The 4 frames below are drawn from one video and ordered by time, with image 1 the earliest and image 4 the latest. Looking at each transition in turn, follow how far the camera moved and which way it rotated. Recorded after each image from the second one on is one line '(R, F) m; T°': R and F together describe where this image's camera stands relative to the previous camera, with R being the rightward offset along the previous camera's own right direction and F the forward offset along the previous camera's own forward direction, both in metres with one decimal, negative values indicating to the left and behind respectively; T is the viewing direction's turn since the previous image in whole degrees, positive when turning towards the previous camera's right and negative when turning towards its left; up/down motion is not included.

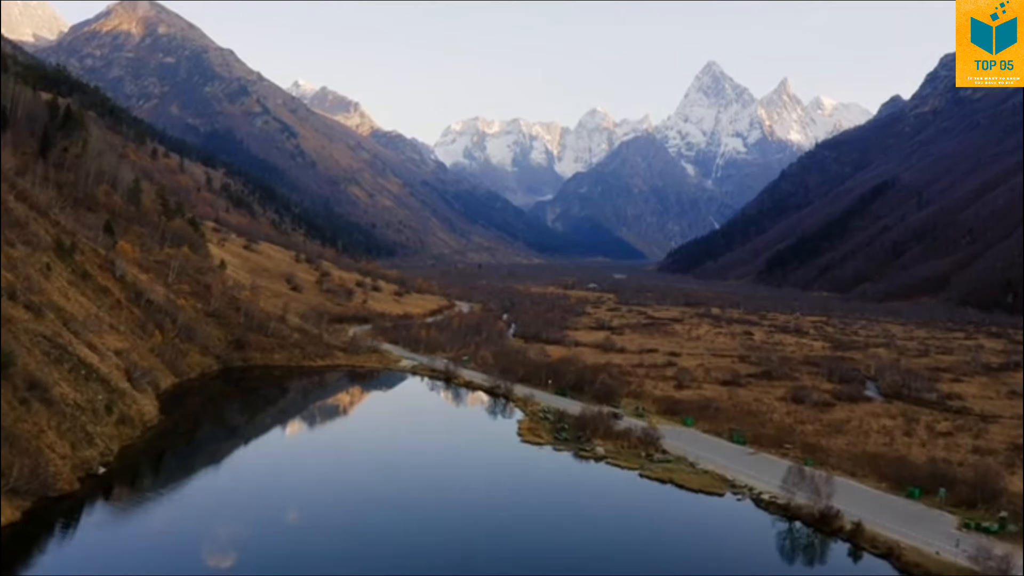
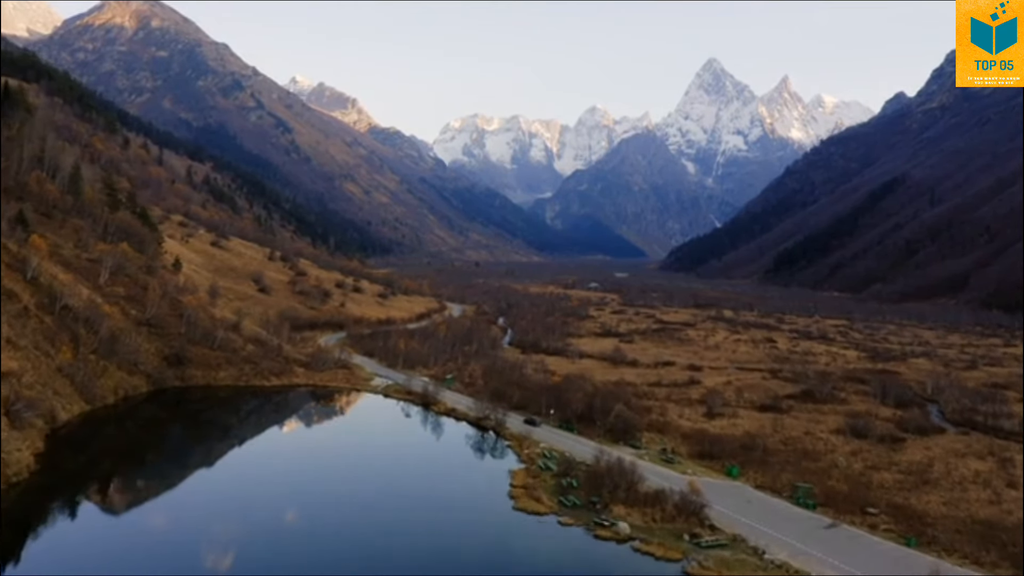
(+0.5, +14.5) m; 0°
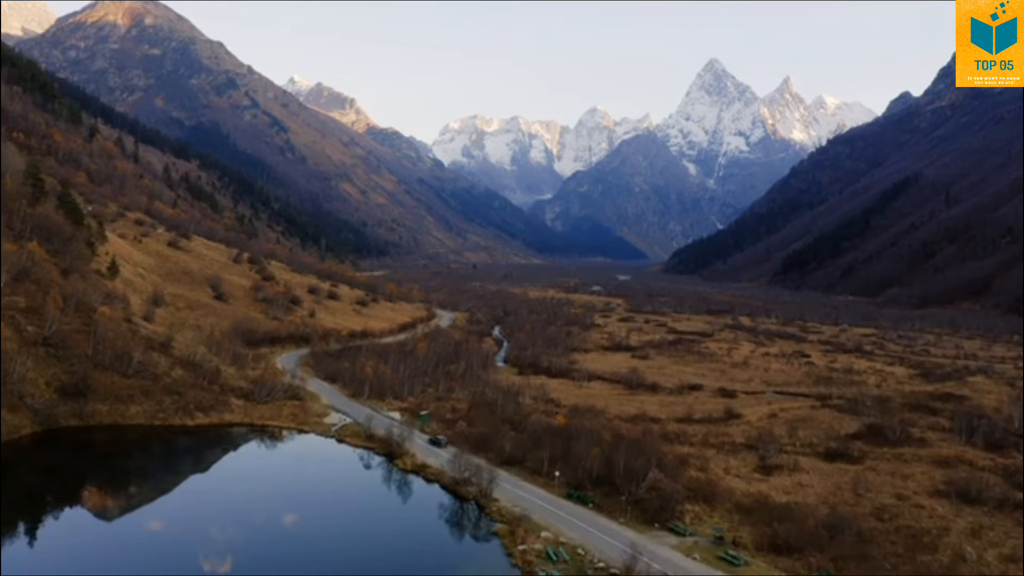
(+0.5, +15.5) m; 0°
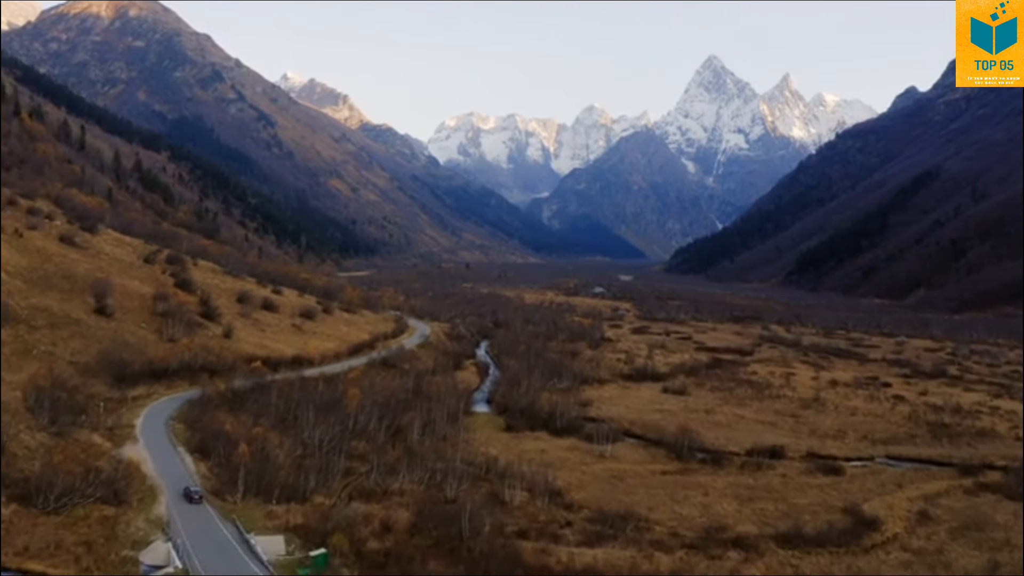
(+0.8, +26.0) m; 0°
